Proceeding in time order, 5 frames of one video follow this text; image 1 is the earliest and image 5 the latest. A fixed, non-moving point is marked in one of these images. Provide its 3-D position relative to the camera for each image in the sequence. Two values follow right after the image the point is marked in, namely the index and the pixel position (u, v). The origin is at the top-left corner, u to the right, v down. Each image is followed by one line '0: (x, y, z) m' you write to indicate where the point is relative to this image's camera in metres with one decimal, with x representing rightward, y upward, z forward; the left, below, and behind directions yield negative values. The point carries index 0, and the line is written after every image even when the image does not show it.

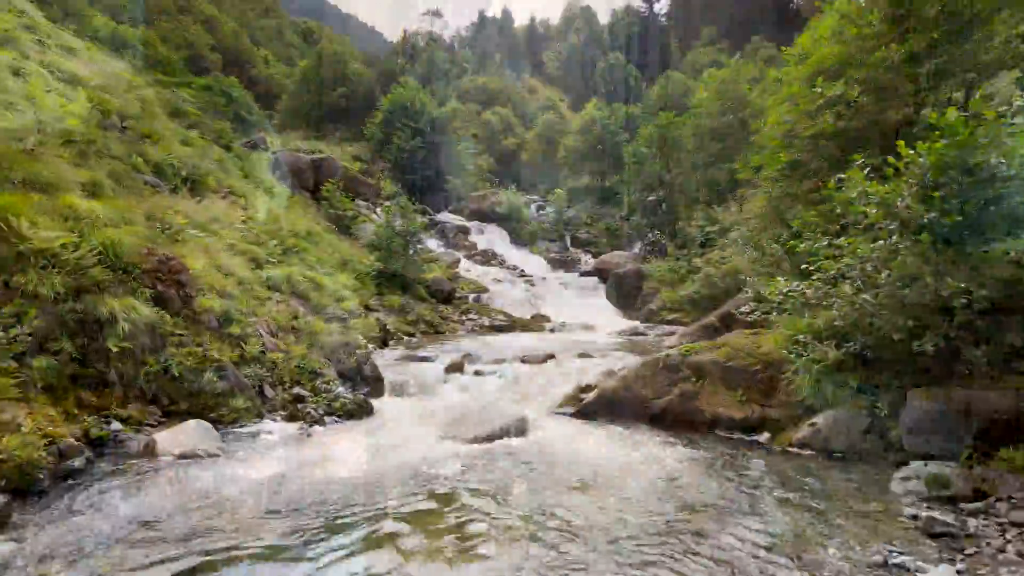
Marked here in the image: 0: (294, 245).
0: (-3.0, +0.6, +15.5) m
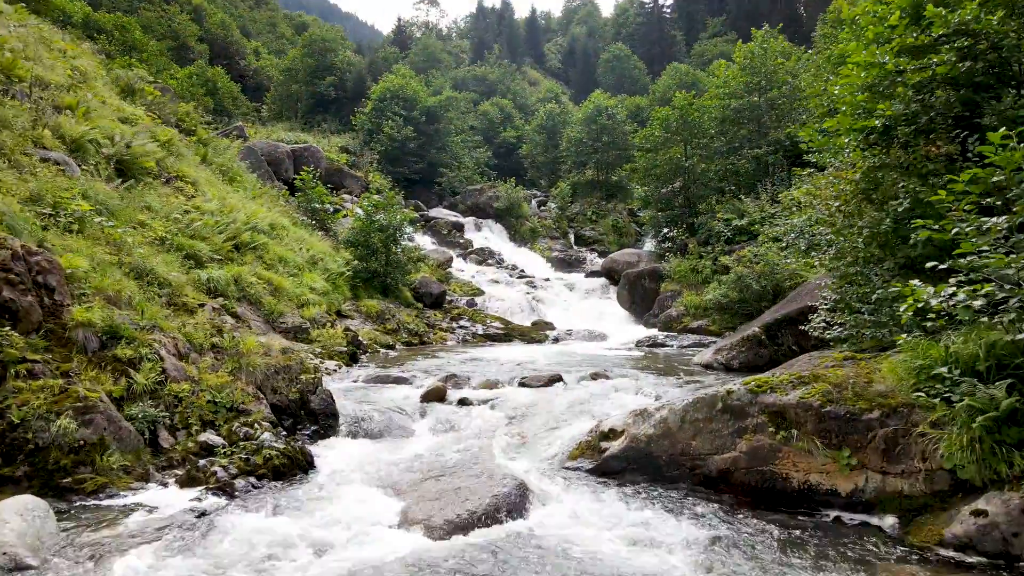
0: (-3.1, +0.6, +13.1) m
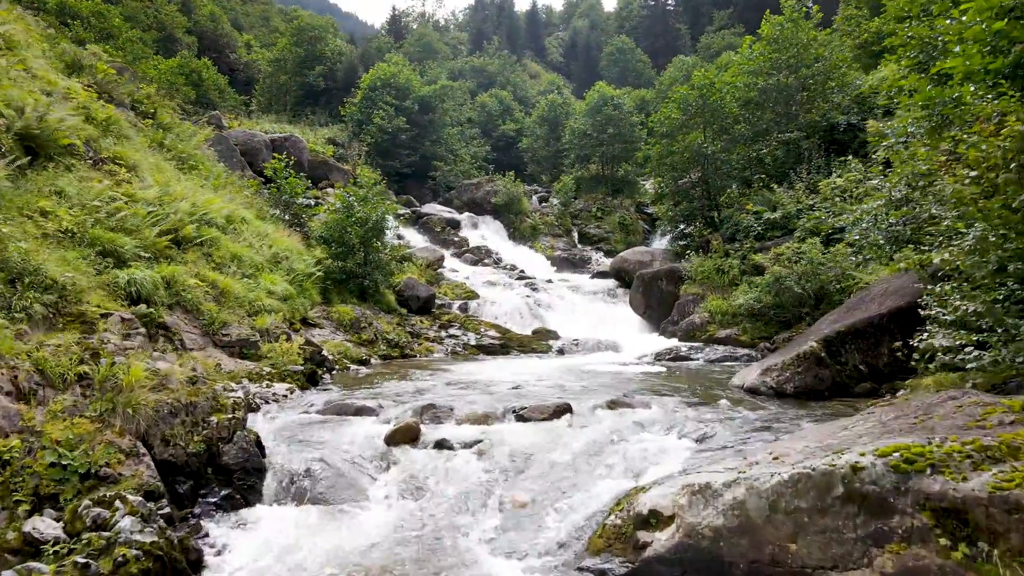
0: (-3.1, +0.5, +10.9) m
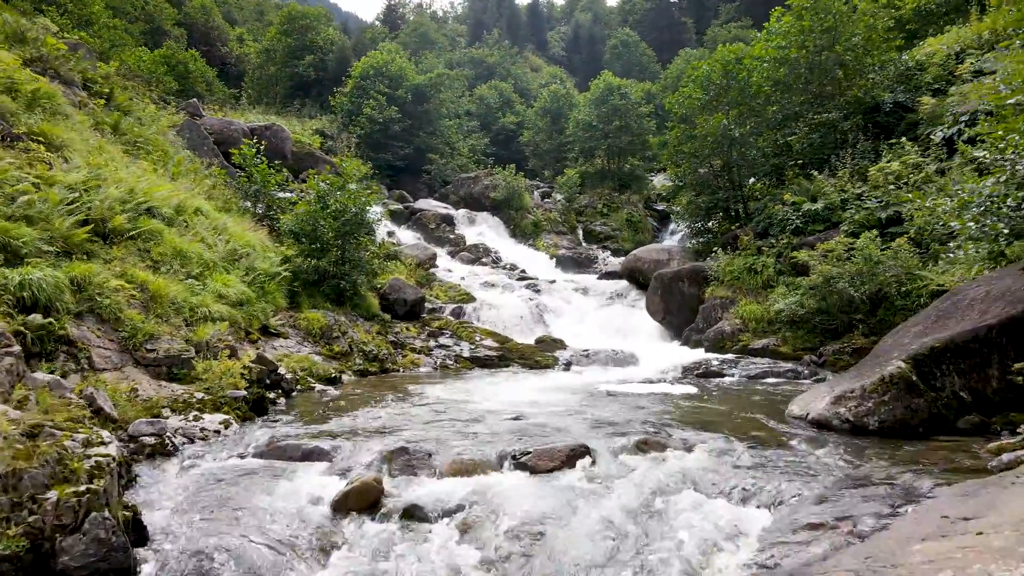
0: (-3.1, +0.5, +9.0) m
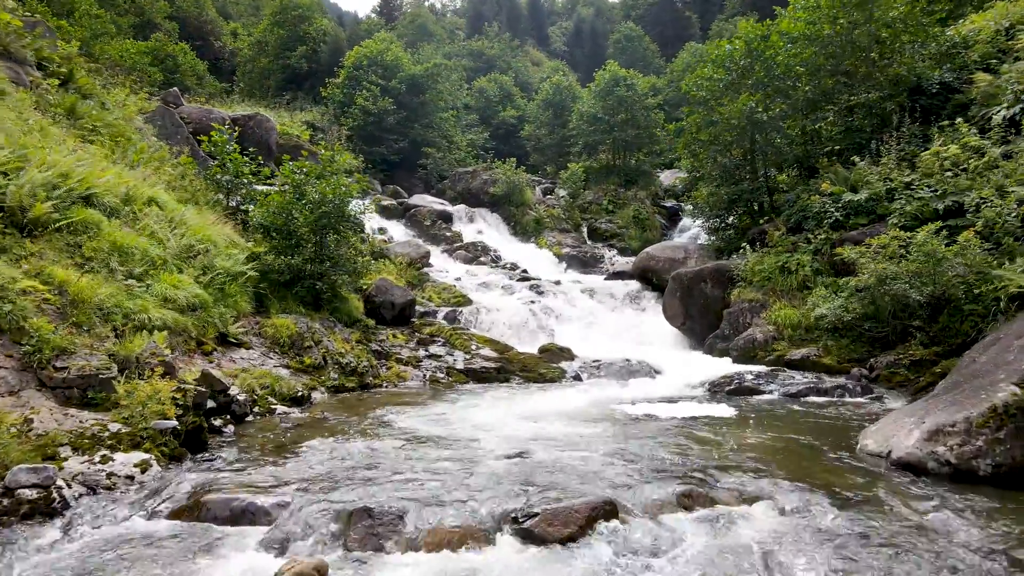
0: (-3.1, +0.5, +7.6) m
